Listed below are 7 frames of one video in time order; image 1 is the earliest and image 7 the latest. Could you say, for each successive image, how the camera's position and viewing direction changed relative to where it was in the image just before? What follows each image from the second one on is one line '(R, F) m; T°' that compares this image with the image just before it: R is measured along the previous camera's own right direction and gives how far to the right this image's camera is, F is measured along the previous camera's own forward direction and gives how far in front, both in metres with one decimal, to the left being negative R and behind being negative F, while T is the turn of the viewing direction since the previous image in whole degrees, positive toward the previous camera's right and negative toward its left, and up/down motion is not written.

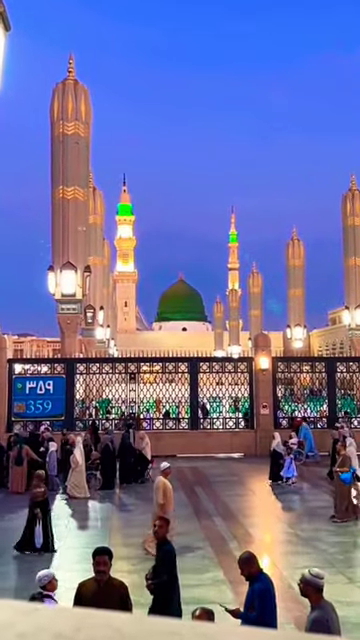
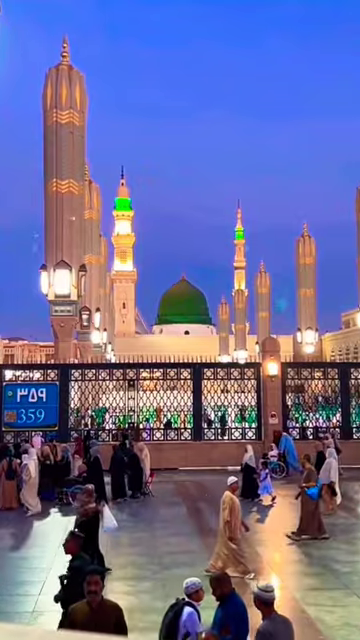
(0.0, +1.5) m; 0°
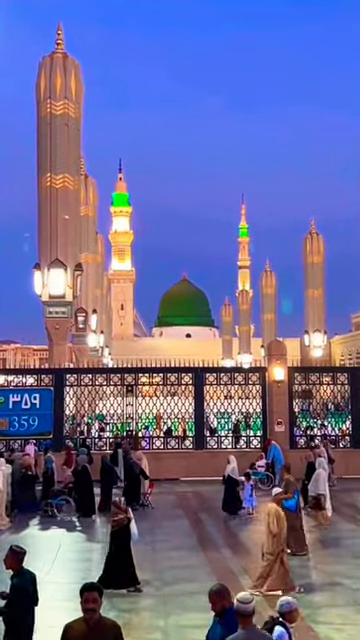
(0.0, +1.1) m; 0°
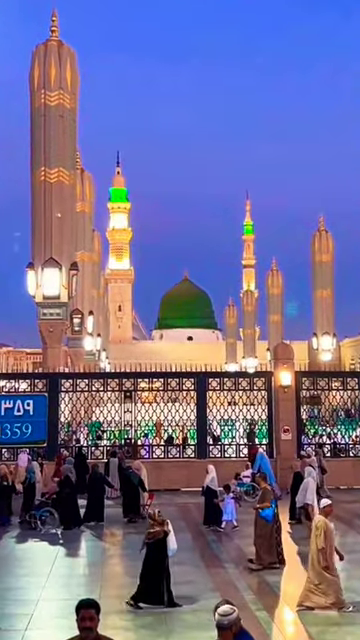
(0.0, +1.0) m; 0°
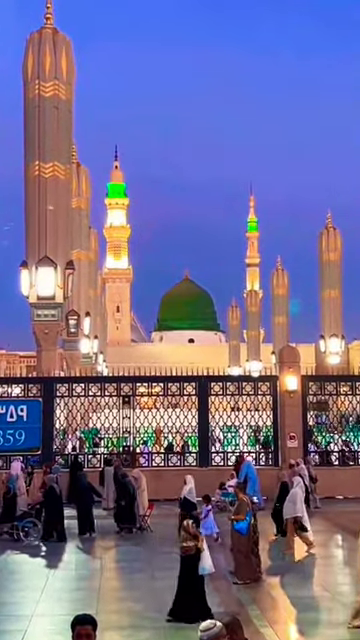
(0.0, +0.8) m; 0°
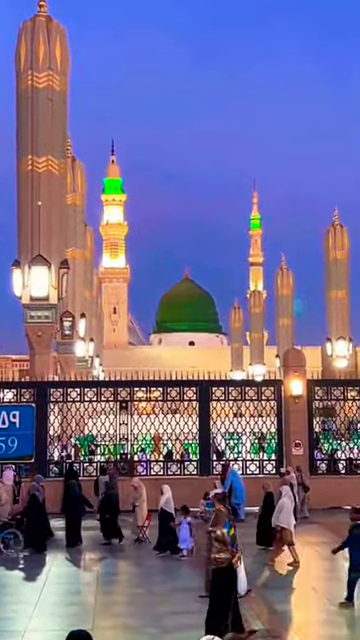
(0.0, +0.8) m; 0°
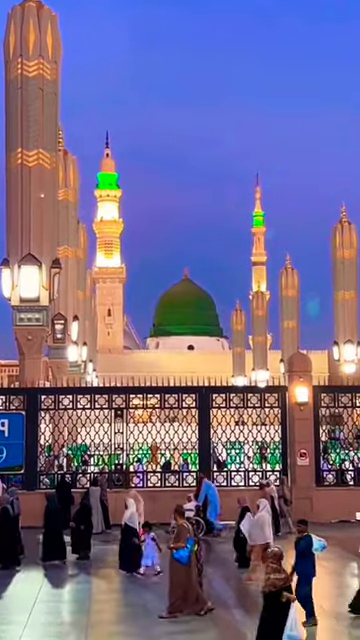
(0.0, +0.9) m; 0°
